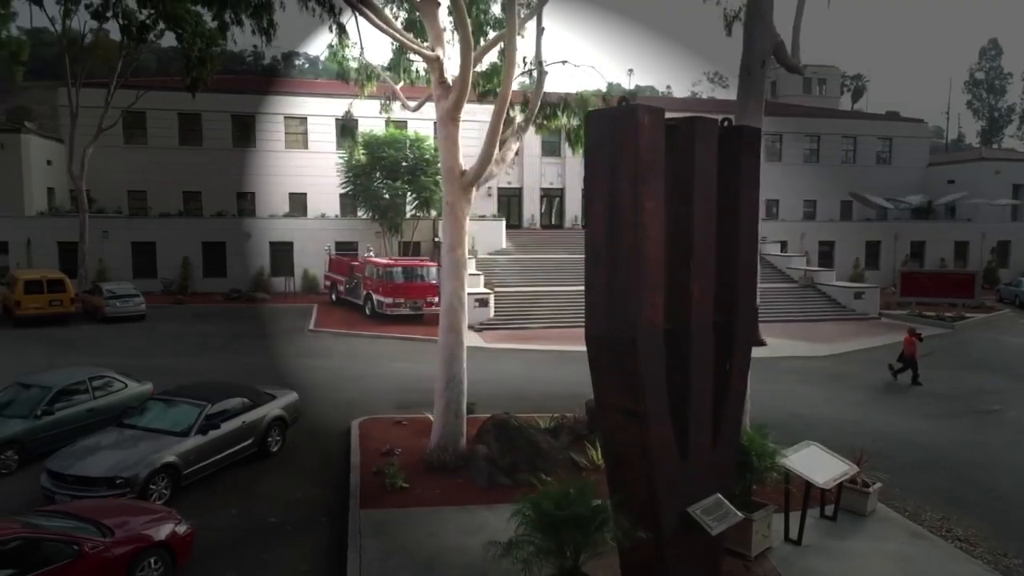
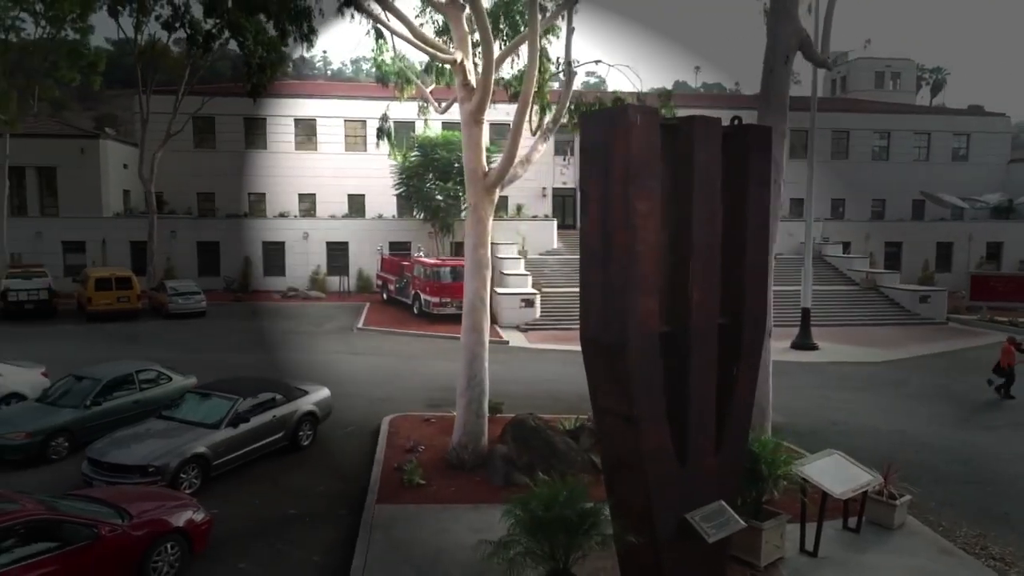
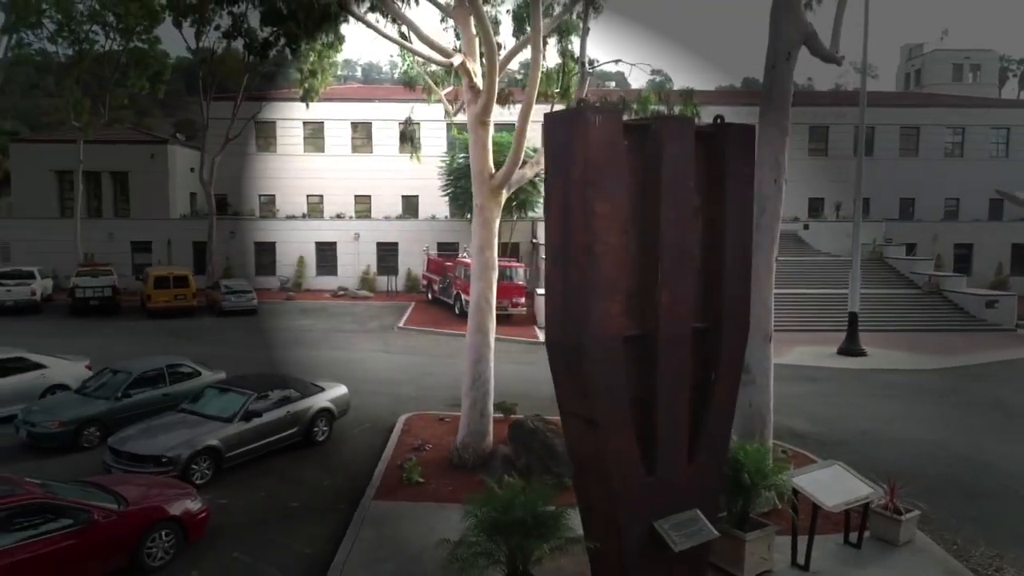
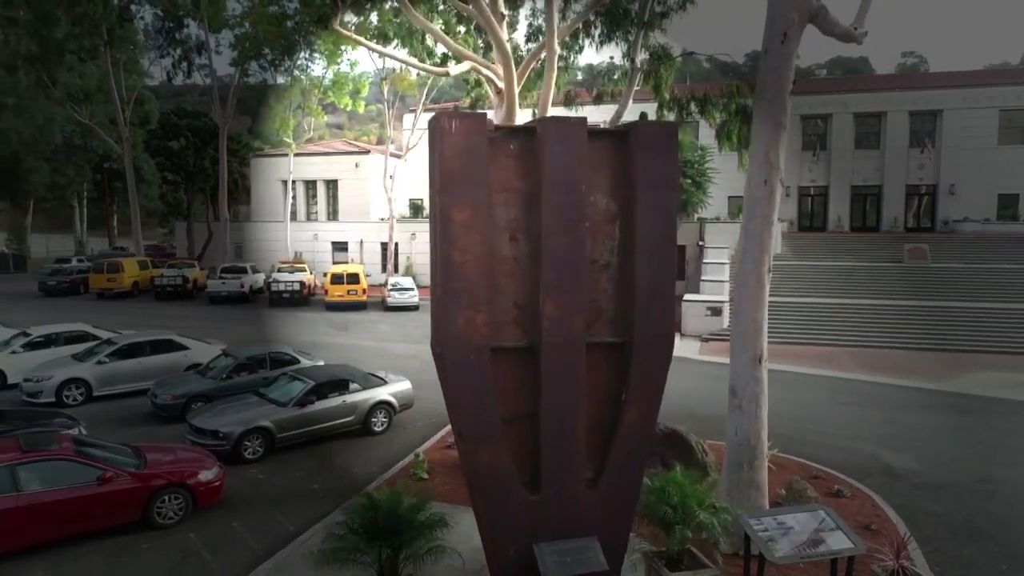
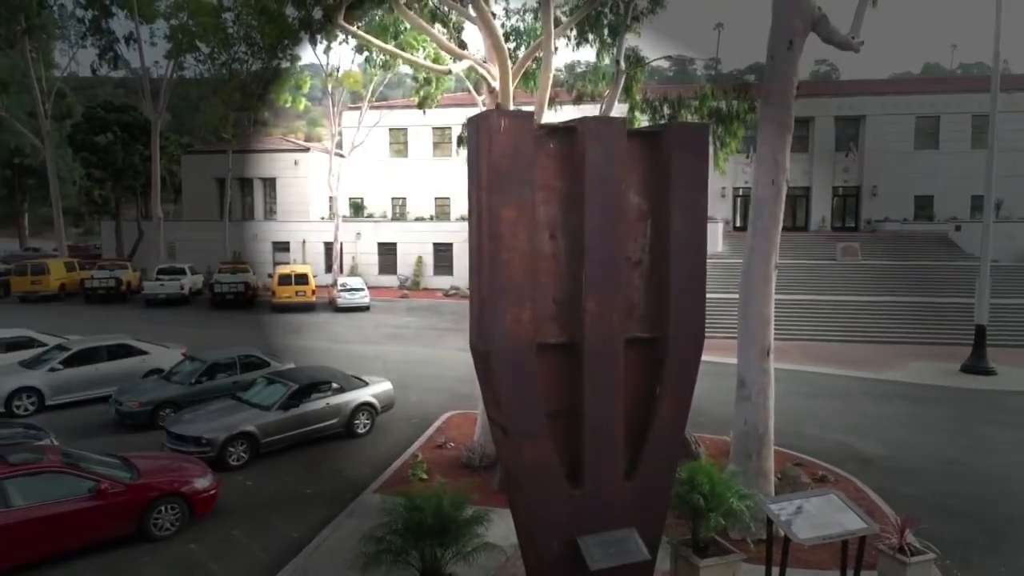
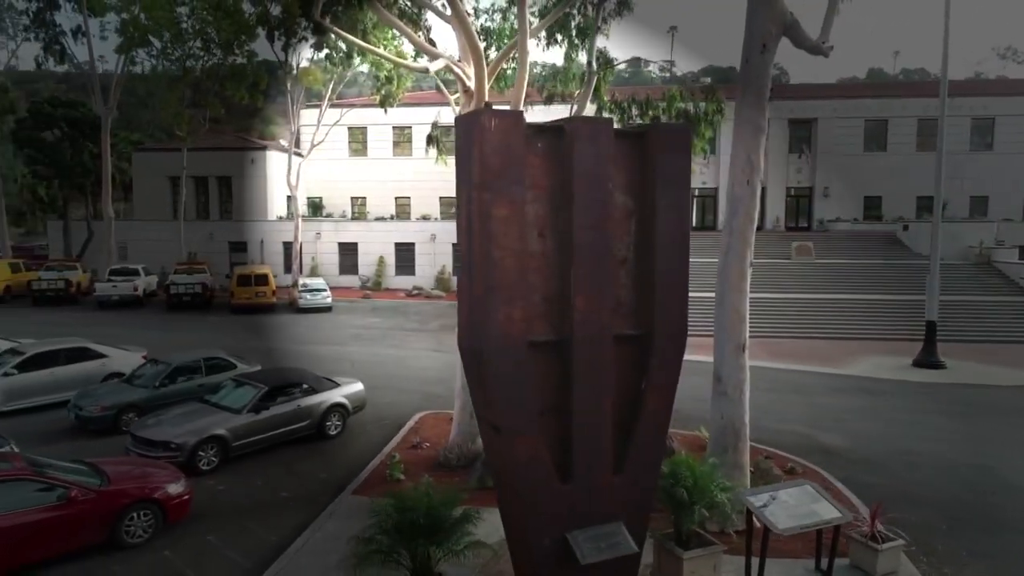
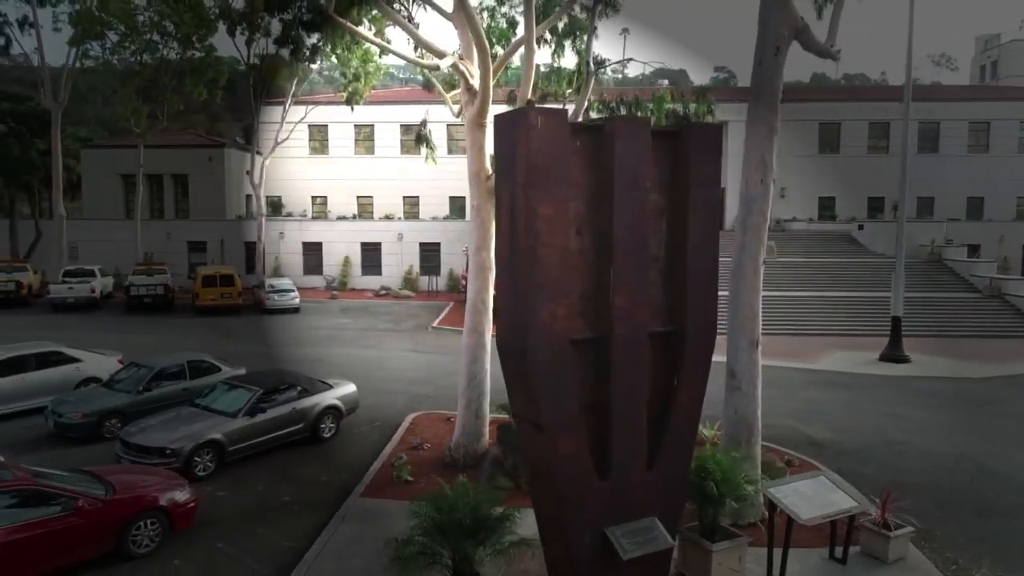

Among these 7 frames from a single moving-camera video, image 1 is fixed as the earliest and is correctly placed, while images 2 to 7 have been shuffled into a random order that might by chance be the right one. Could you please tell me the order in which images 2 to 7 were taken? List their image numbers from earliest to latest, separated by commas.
2, 3, 7, 6, 5, 4
